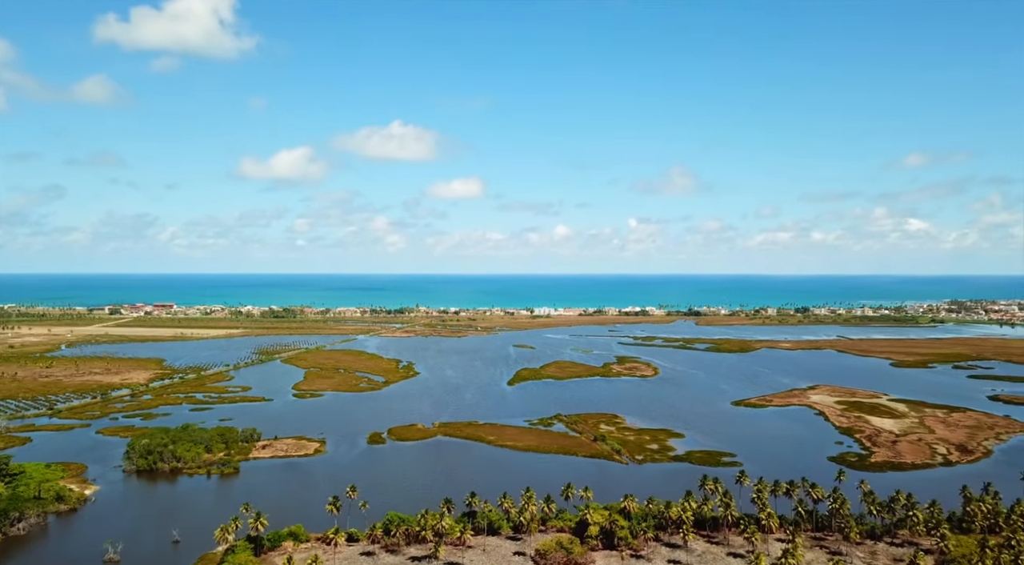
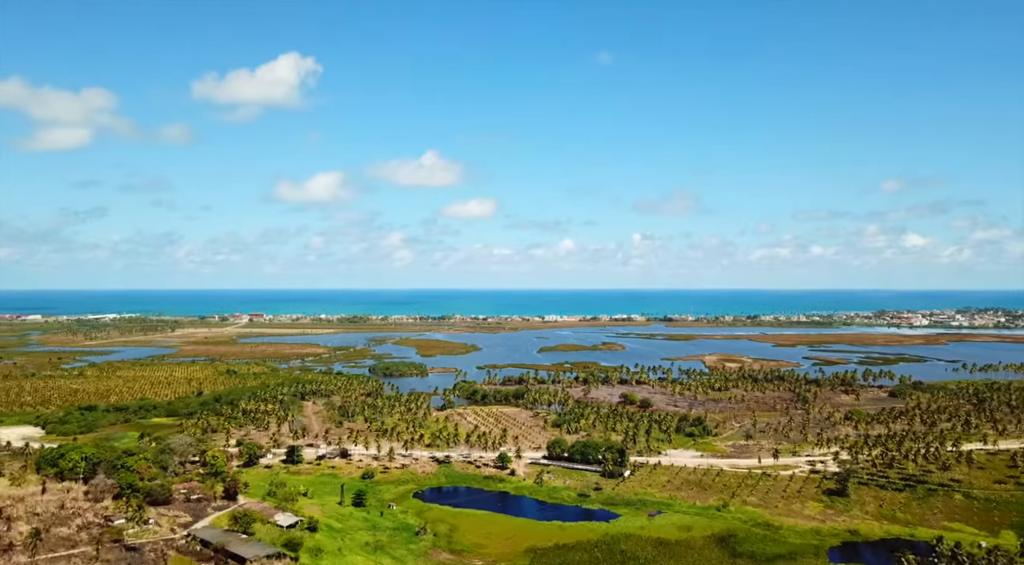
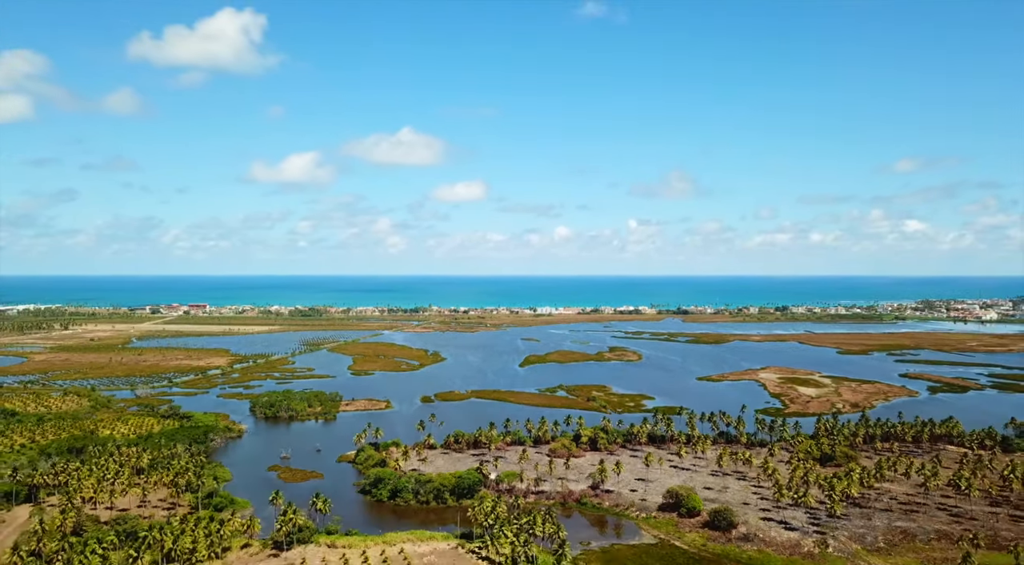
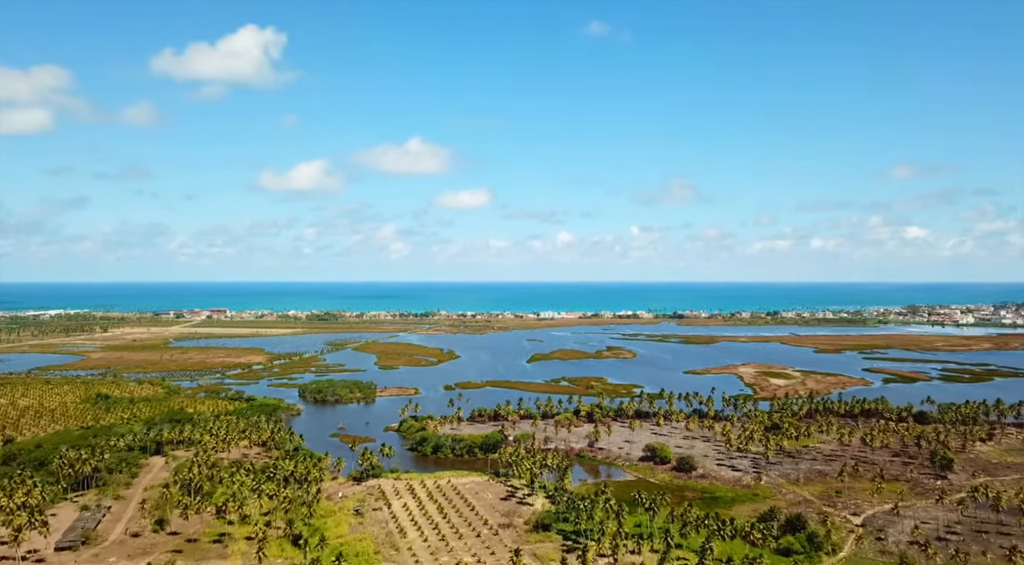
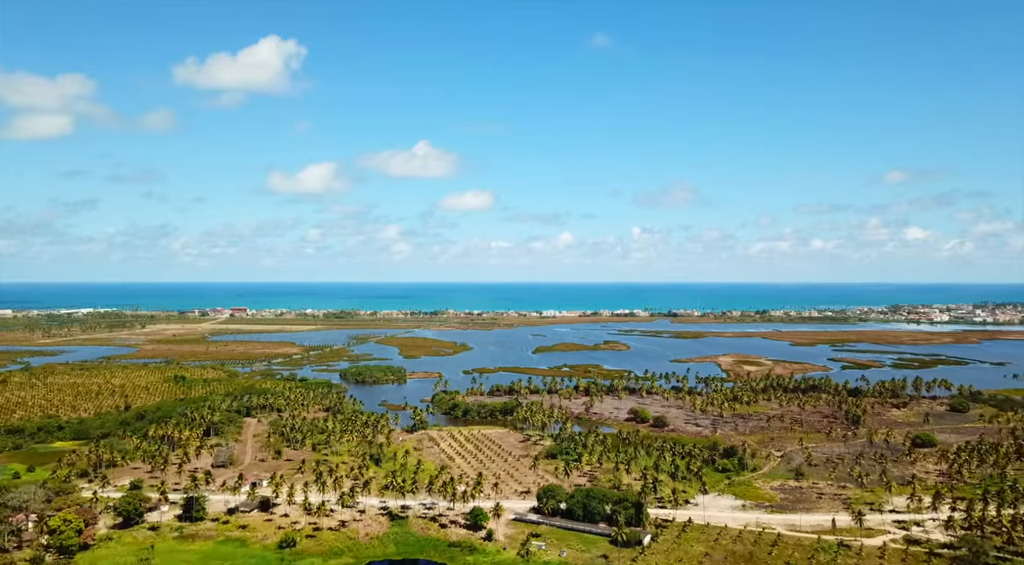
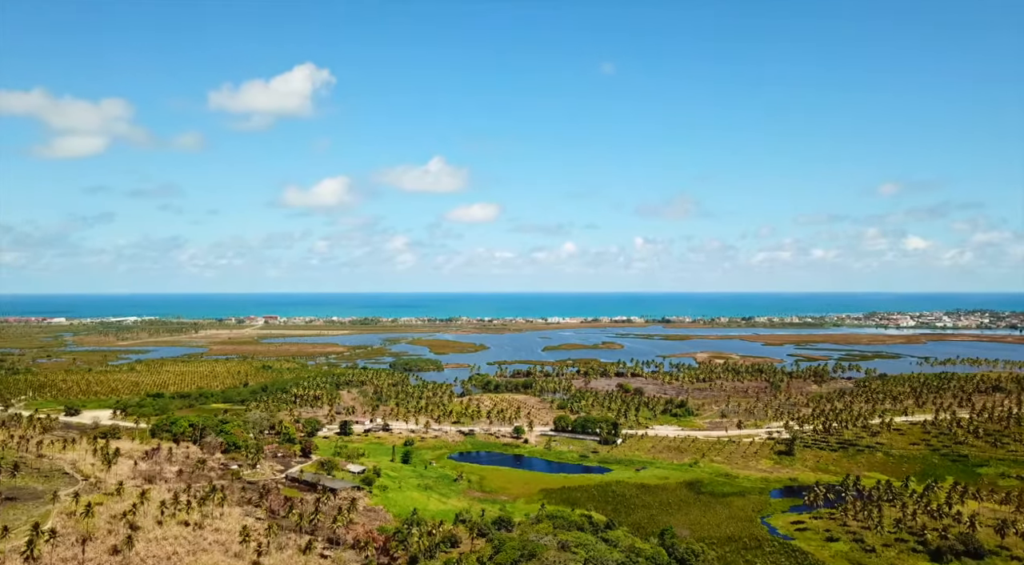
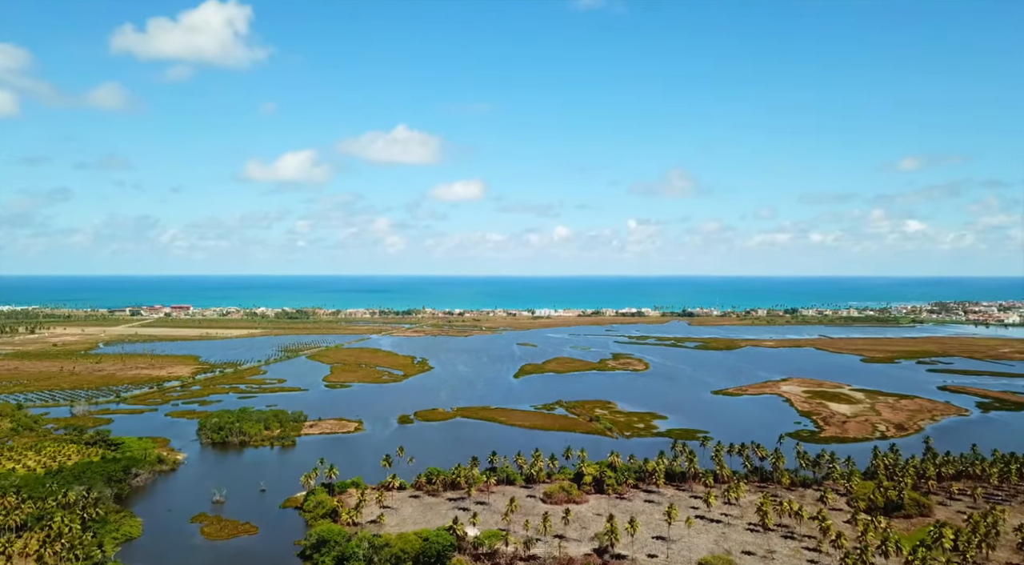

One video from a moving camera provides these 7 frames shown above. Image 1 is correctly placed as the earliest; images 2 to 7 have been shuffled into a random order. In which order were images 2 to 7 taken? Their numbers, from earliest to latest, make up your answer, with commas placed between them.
7, 3, 4, 5, 2, 6
